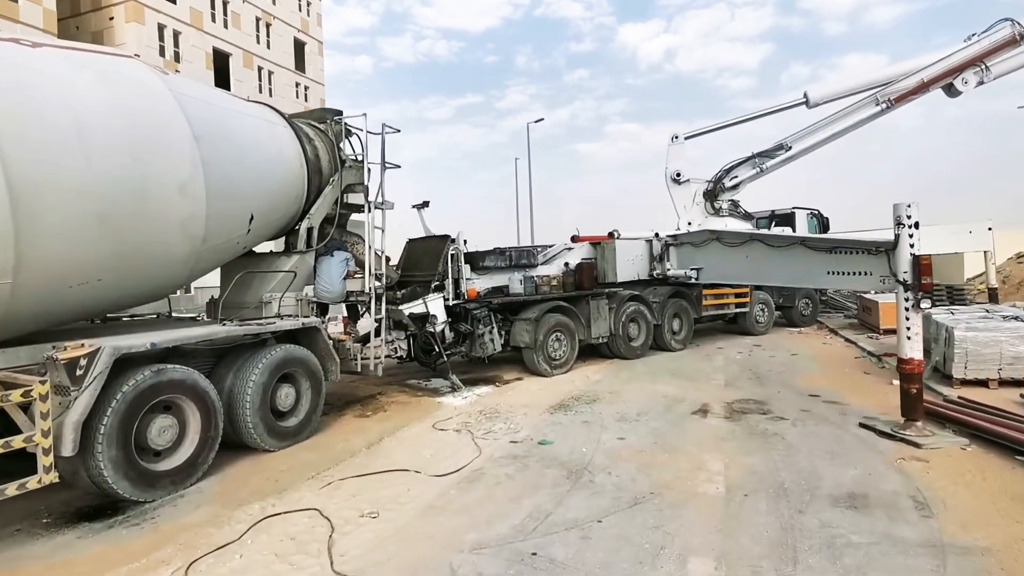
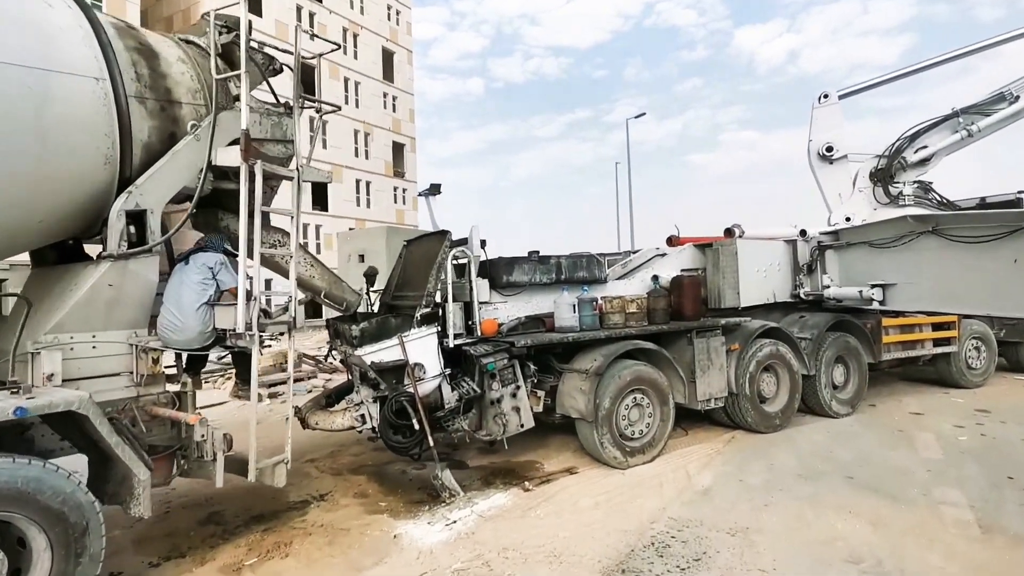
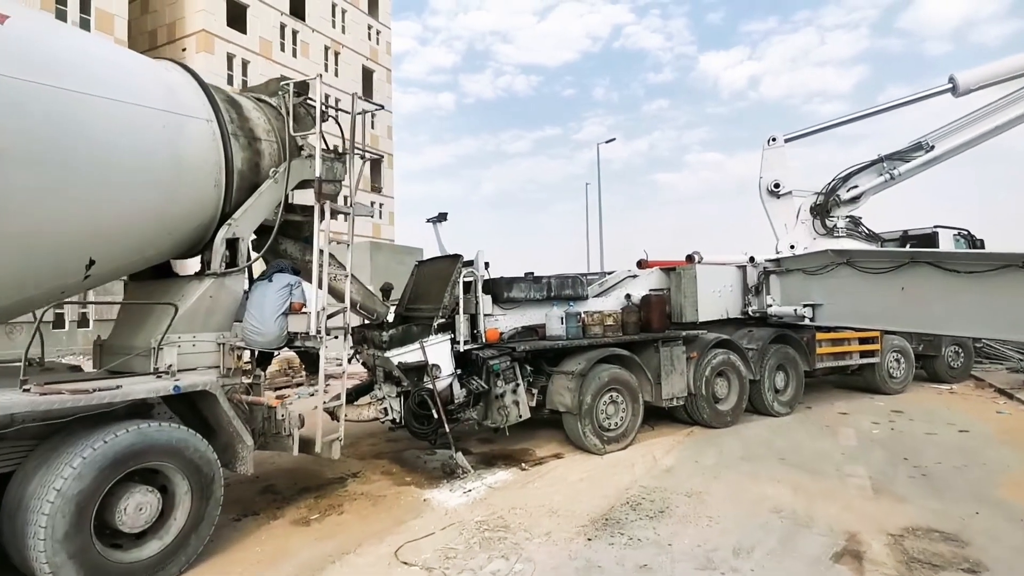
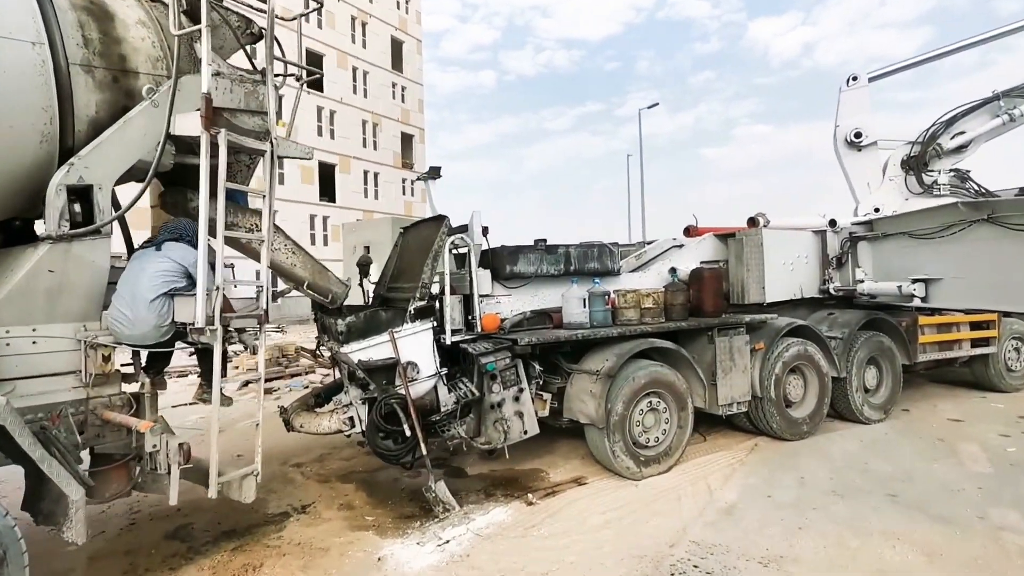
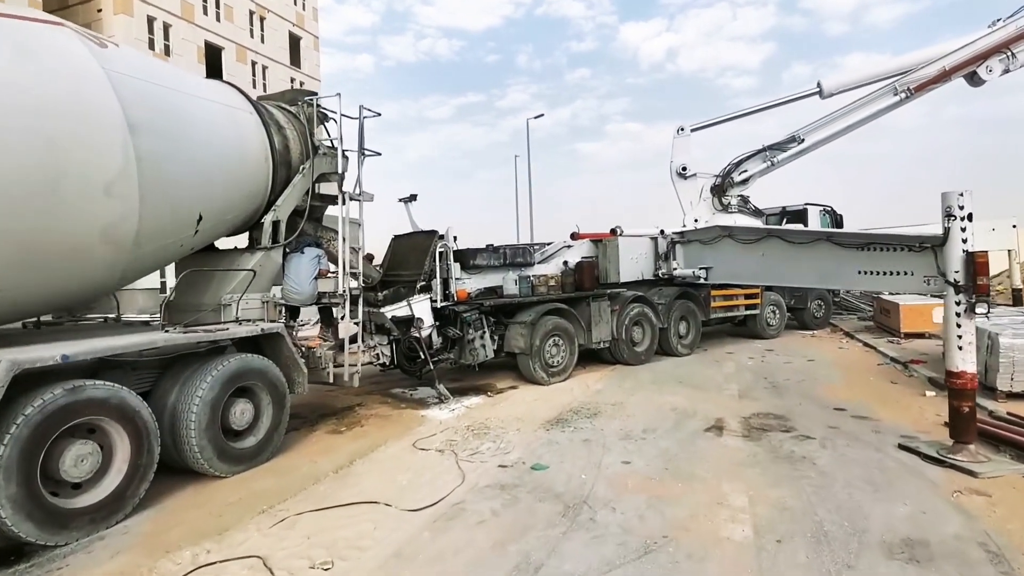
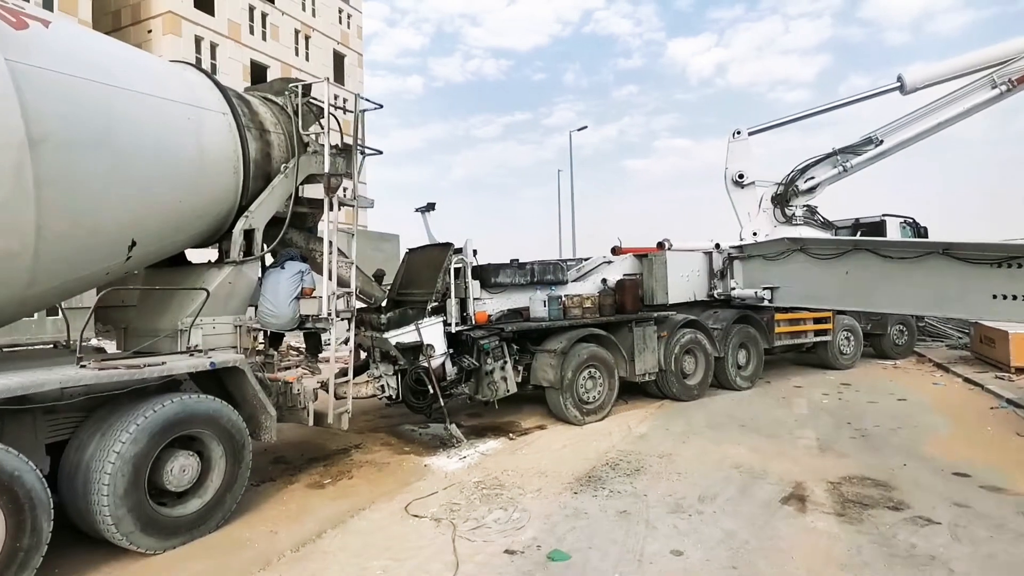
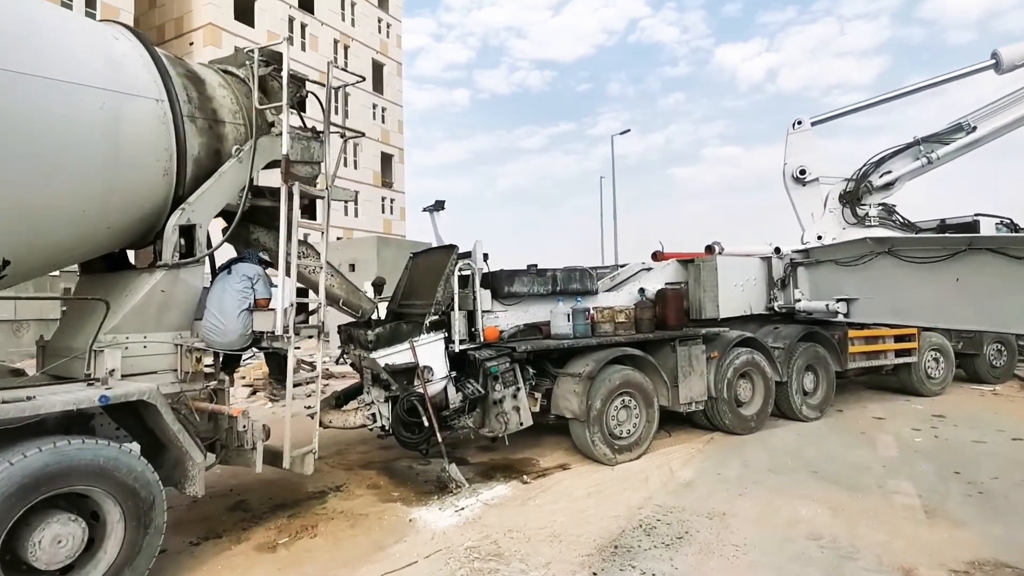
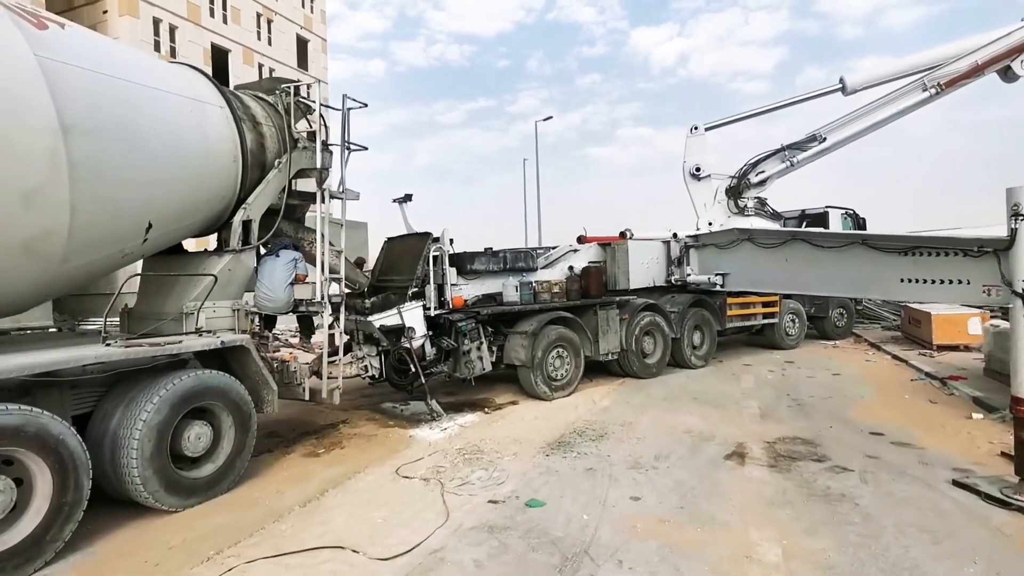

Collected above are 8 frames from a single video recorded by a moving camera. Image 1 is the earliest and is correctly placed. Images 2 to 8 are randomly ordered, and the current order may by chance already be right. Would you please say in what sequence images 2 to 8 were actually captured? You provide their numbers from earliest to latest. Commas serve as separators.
5, 8, 6, 3, 7, 2, 4
